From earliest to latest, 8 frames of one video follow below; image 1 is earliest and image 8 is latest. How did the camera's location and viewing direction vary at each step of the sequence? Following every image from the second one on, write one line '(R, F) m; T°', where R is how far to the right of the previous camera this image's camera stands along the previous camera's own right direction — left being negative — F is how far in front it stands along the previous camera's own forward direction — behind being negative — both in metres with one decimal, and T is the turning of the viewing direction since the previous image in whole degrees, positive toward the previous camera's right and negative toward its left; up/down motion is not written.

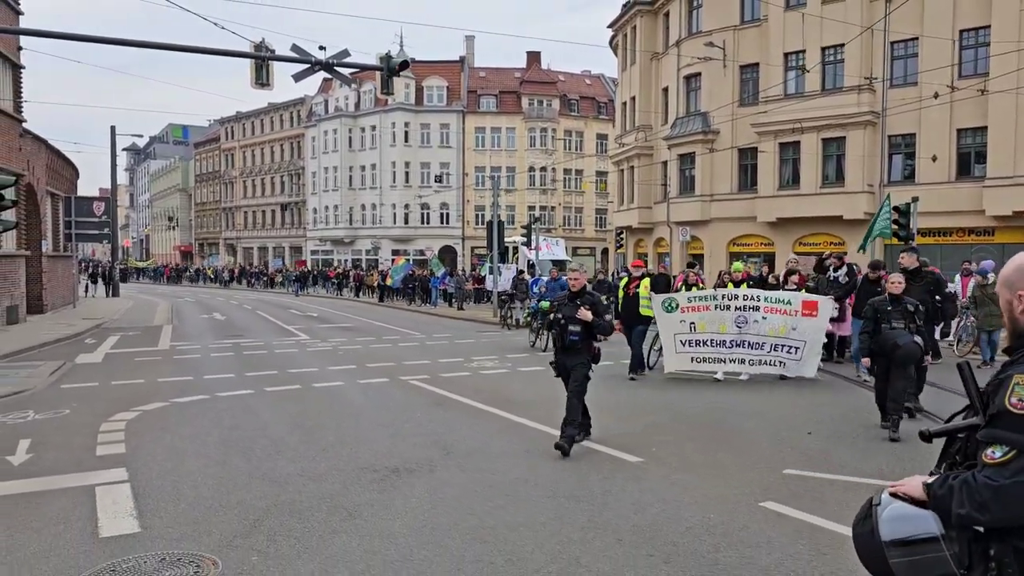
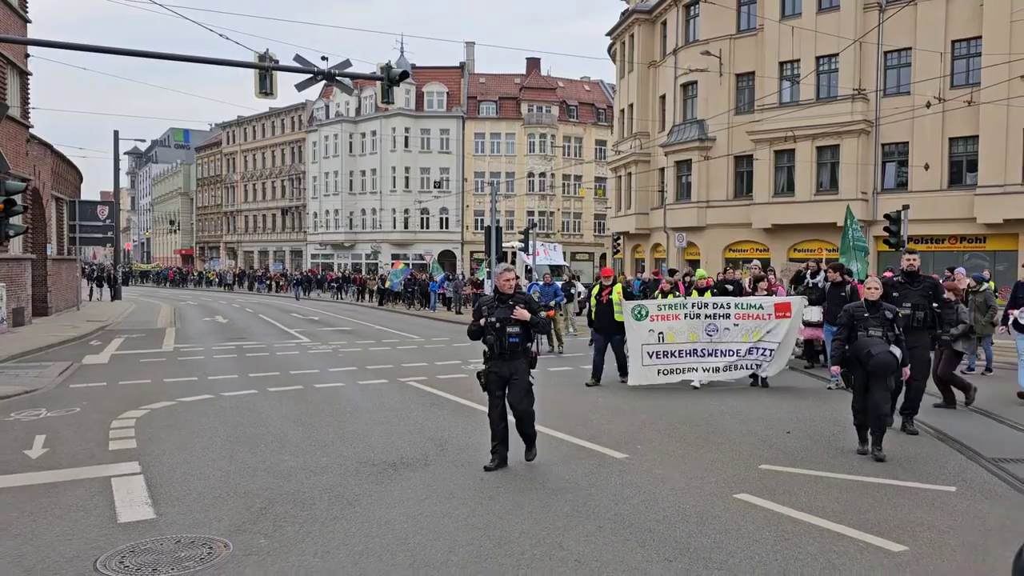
(+0.1, -0.4) m; 0°
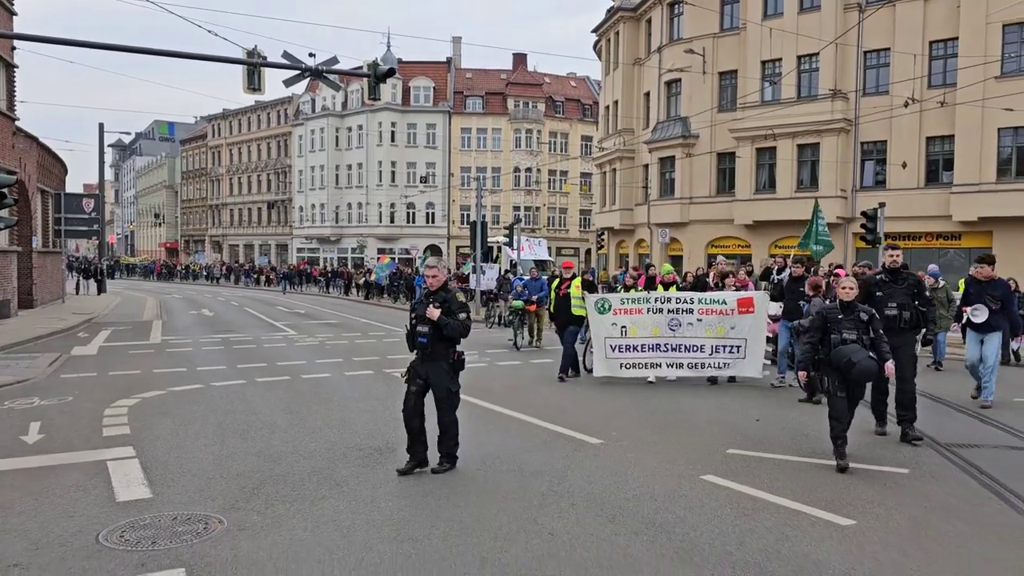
(0.0, -0.4) m; +1°
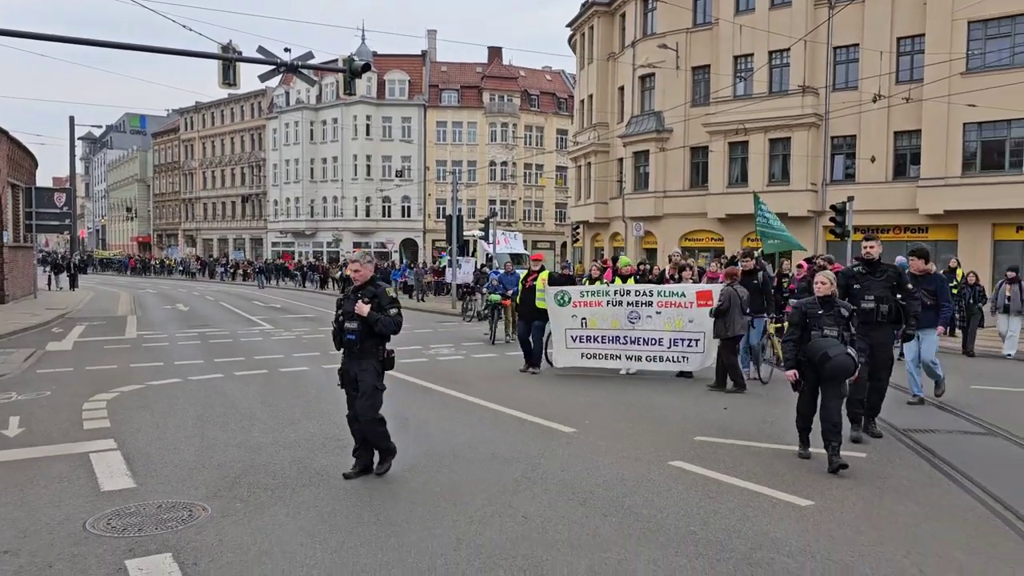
(0.0, -0.2) m; +2°
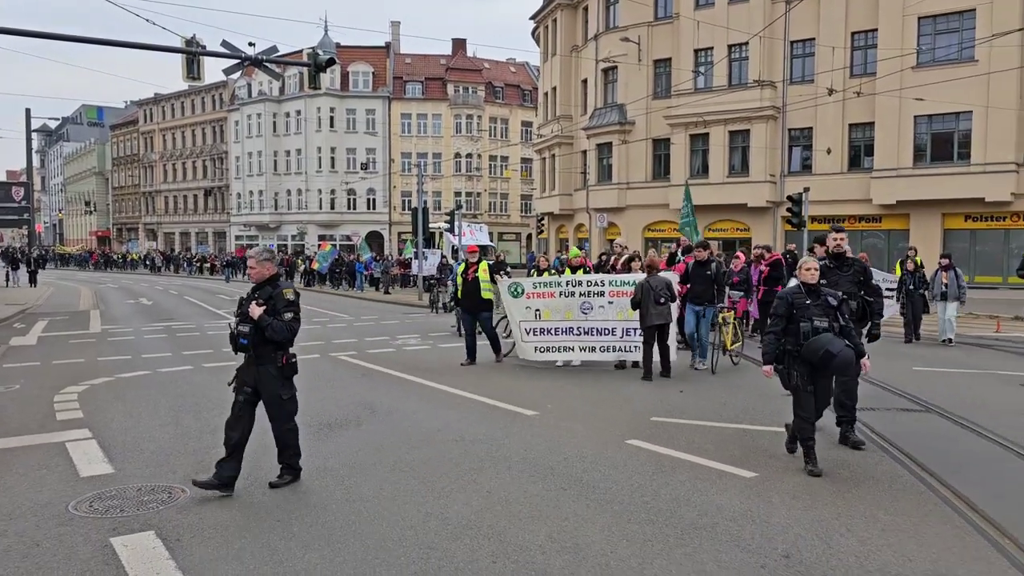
(0.0, -0.3) m; +2°
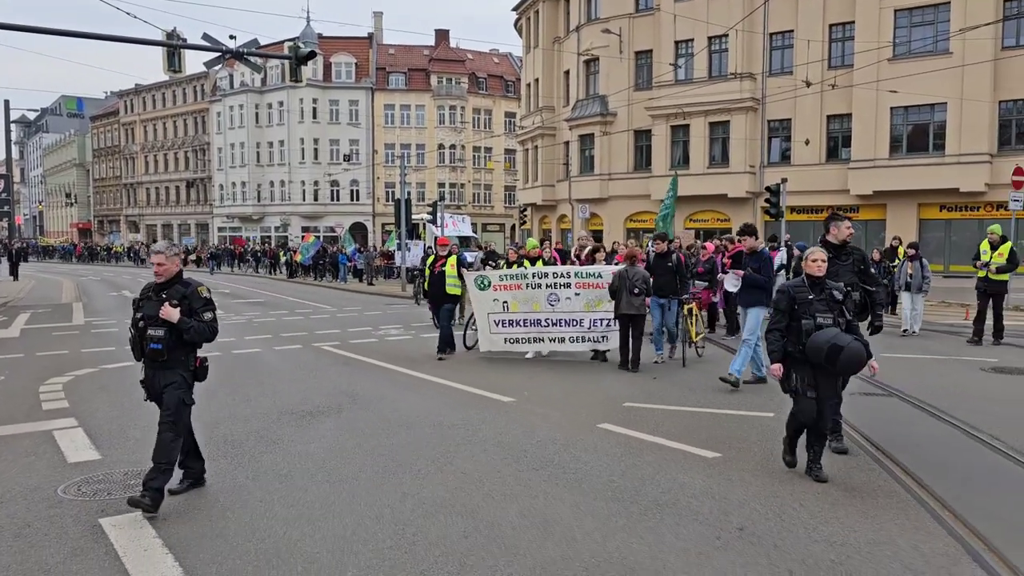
(+0.1, -0.3) m; +1°
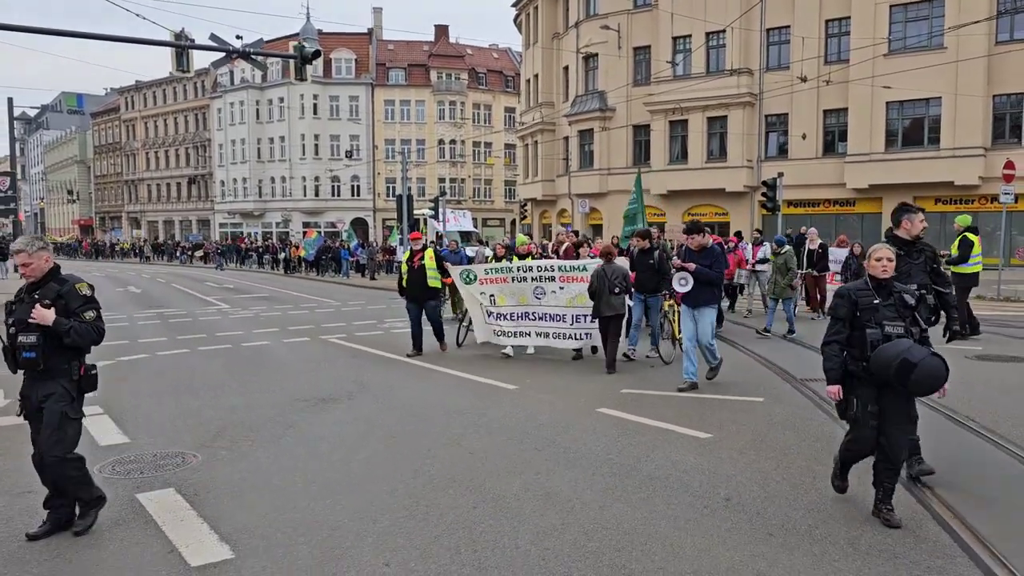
(0.0, -0.4) m; 0°
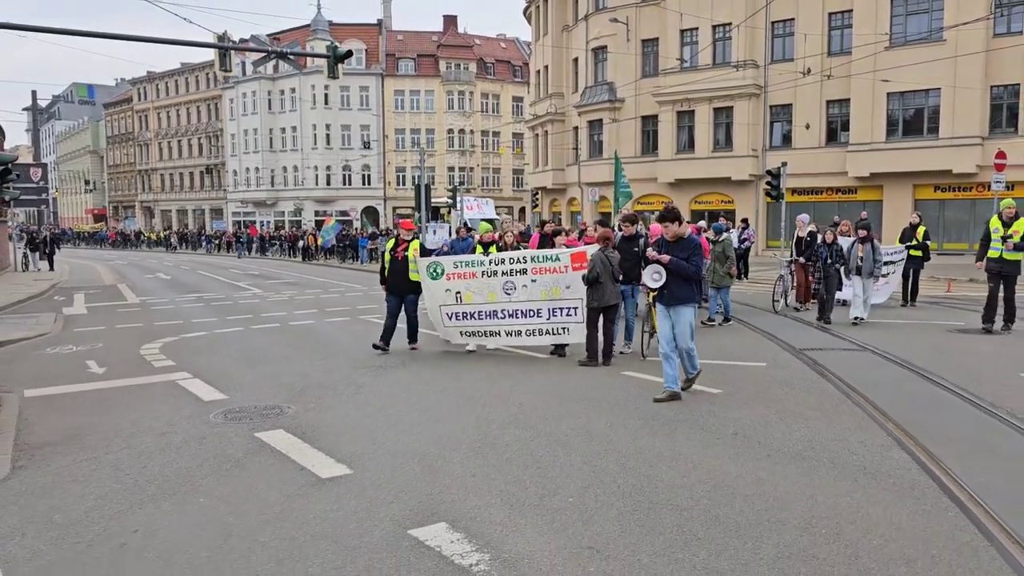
(-0.4, -1.3) m; 0°
